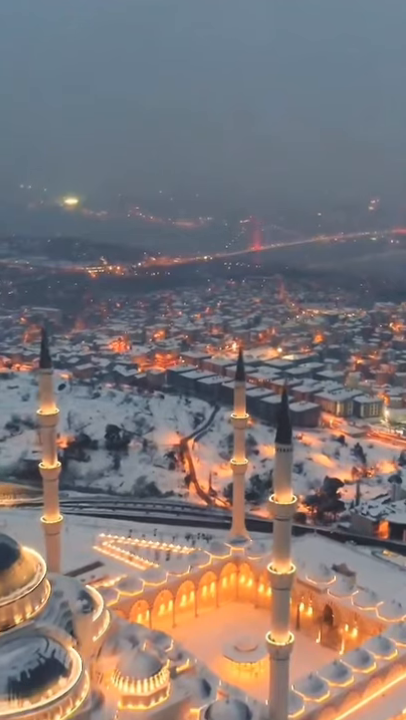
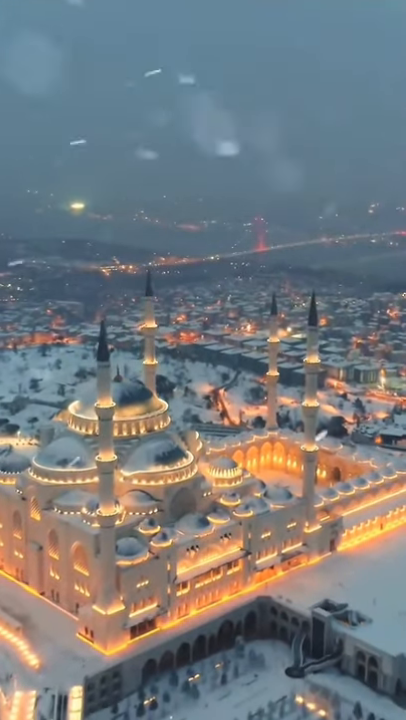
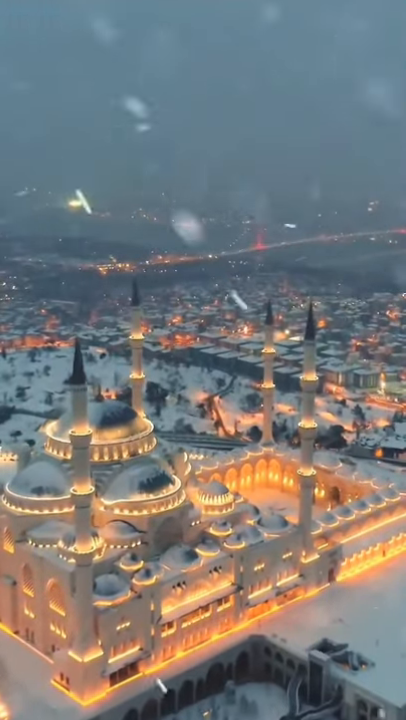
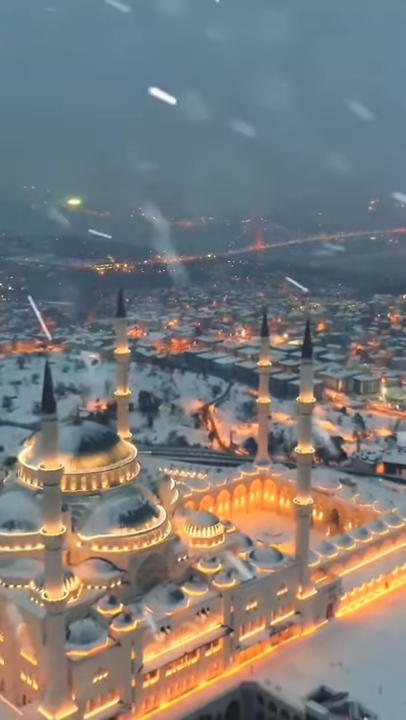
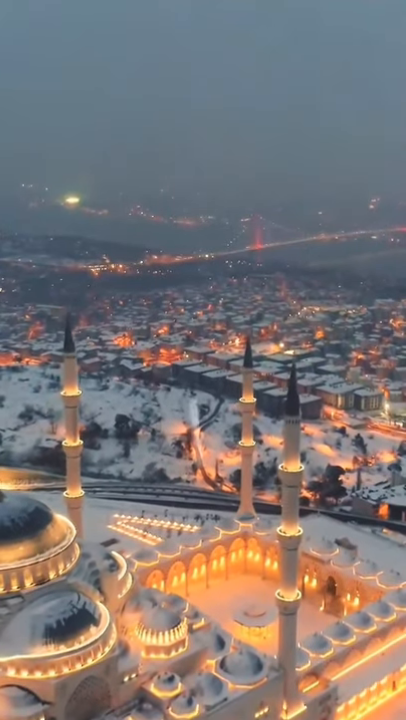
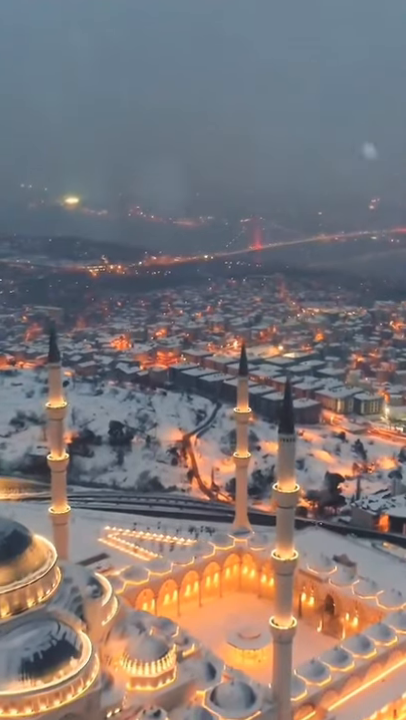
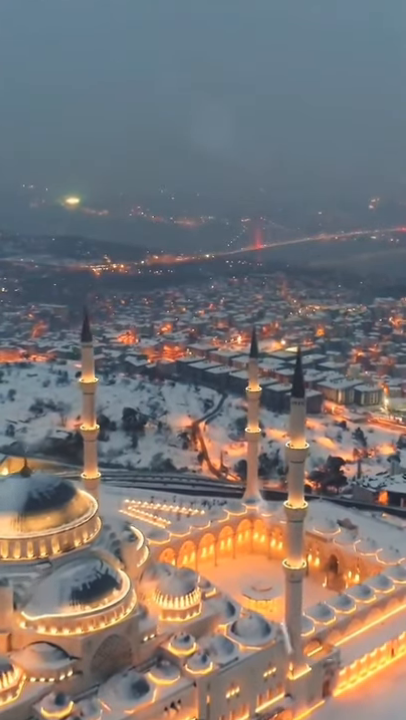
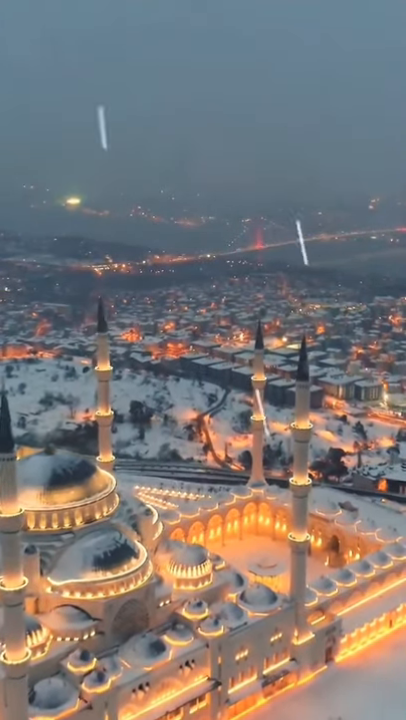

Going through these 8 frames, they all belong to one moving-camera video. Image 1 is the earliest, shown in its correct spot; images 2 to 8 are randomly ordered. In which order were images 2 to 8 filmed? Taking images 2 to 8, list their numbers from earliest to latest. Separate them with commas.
6, 5, 7, 8, 4, 3, 2
